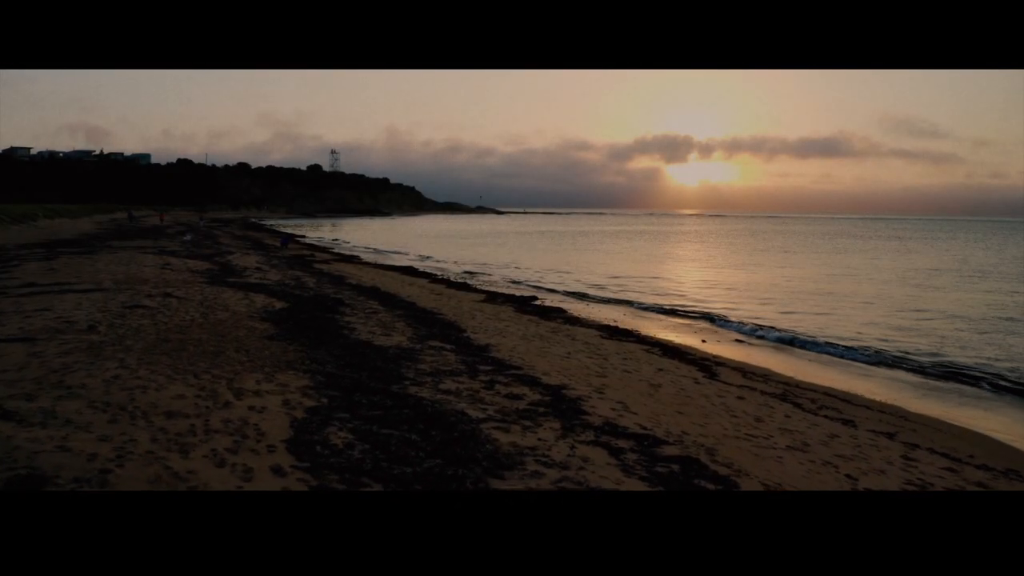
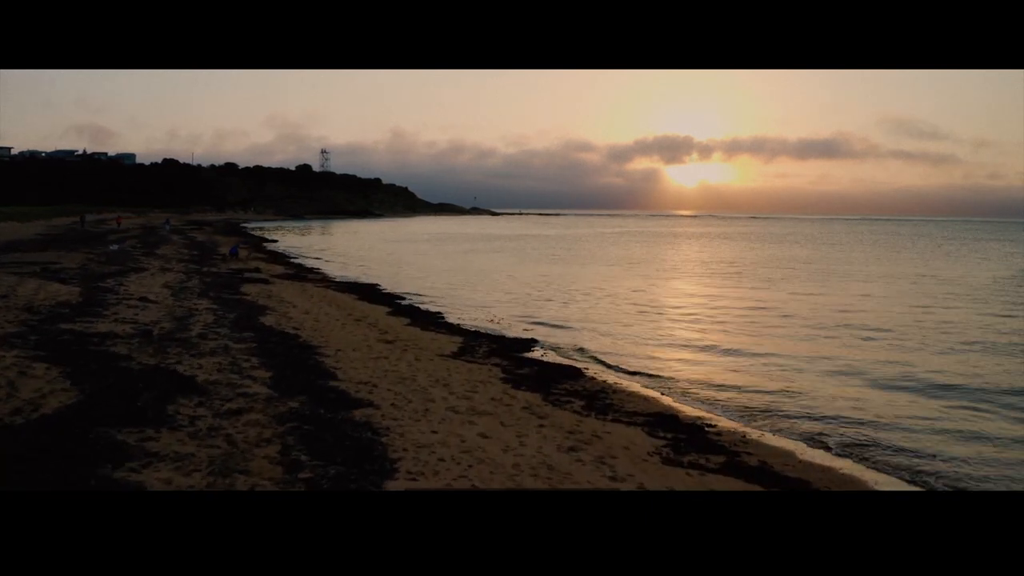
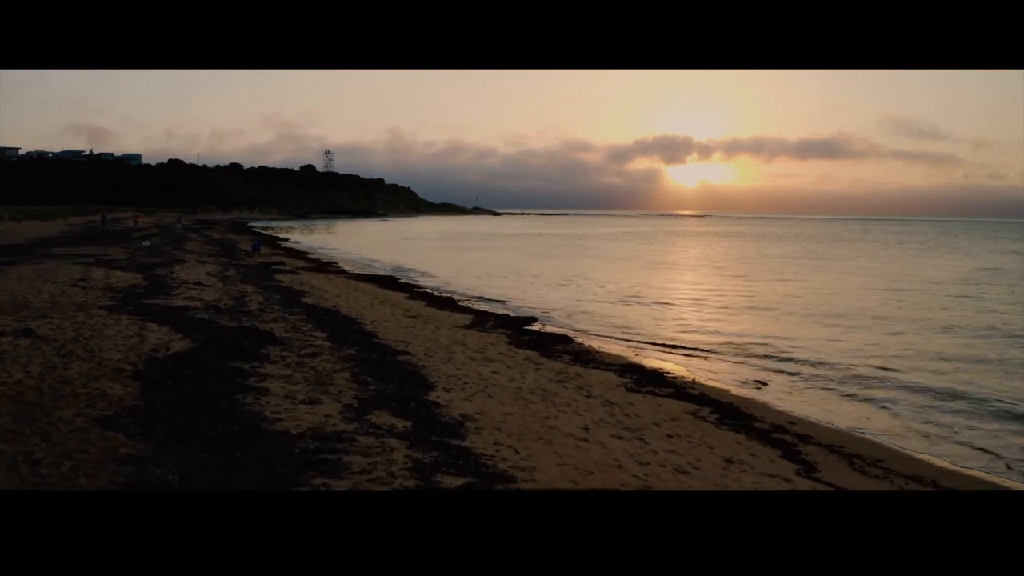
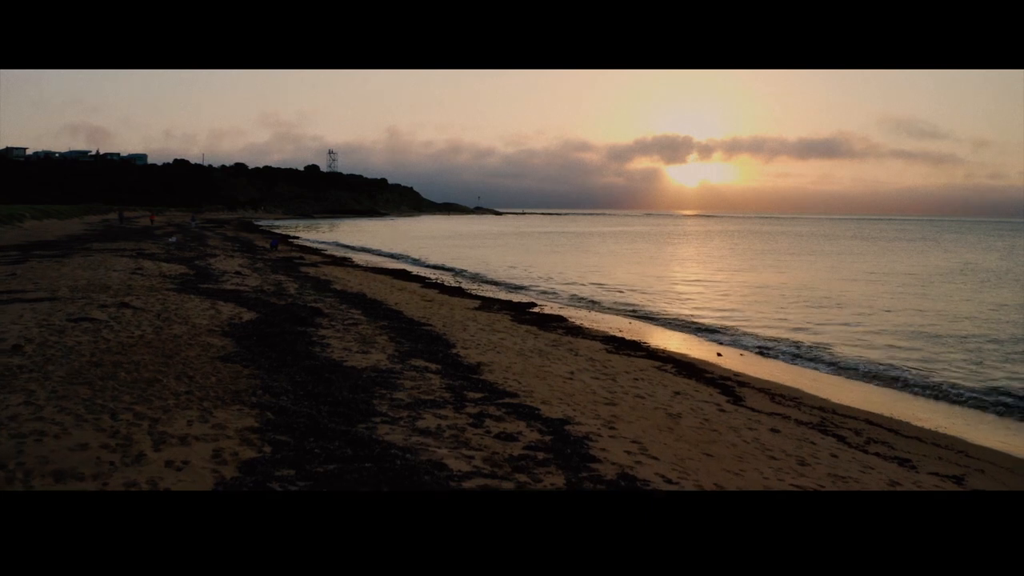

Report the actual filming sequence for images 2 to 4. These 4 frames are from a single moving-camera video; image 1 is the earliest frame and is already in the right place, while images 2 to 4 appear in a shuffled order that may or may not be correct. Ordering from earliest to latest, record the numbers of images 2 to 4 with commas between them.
4, 3, 2
